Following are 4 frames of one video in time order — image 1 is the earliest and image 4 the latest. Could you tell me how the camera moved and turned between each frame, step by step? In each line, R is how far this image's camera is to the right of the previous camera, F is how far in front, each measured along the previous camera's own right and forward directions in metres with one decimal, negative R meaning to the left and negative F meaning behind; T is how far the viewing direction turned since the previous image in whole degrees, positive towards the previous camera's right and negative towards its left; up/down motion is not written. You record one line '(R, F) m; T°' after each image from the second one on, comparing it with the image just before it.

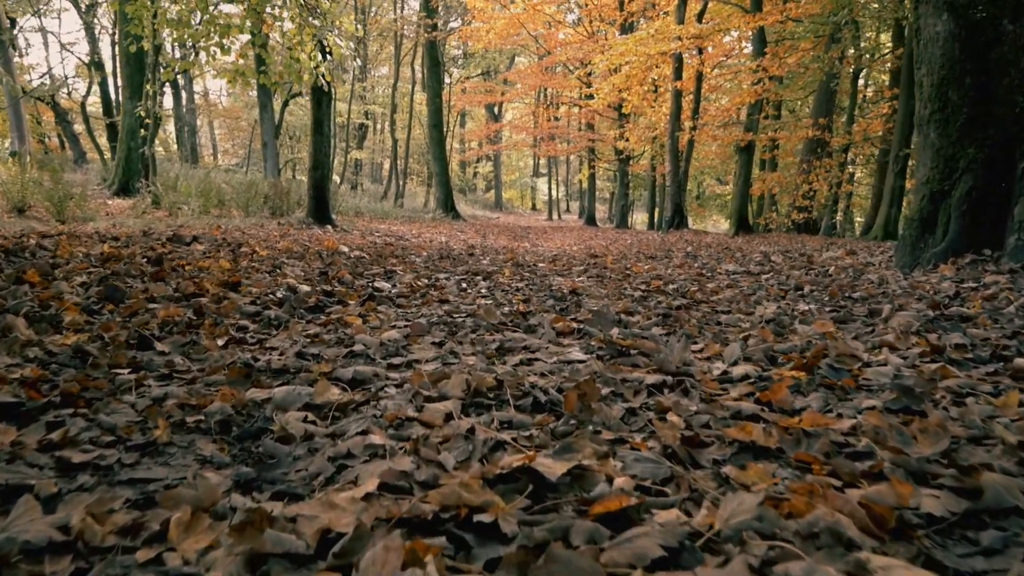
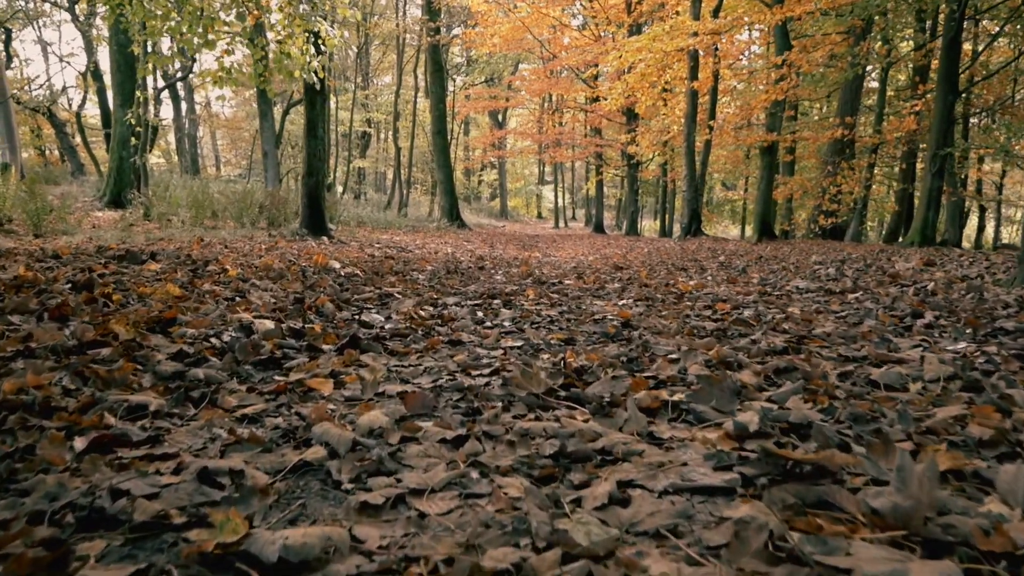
(-0.1, +1.0) m; 0°
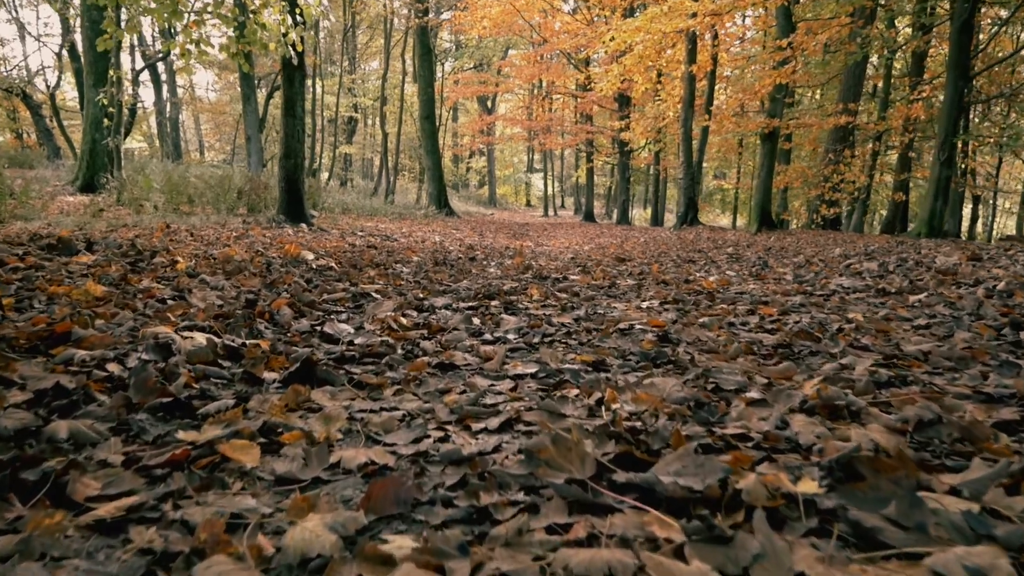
(-0.1, +0.7) m; +1°
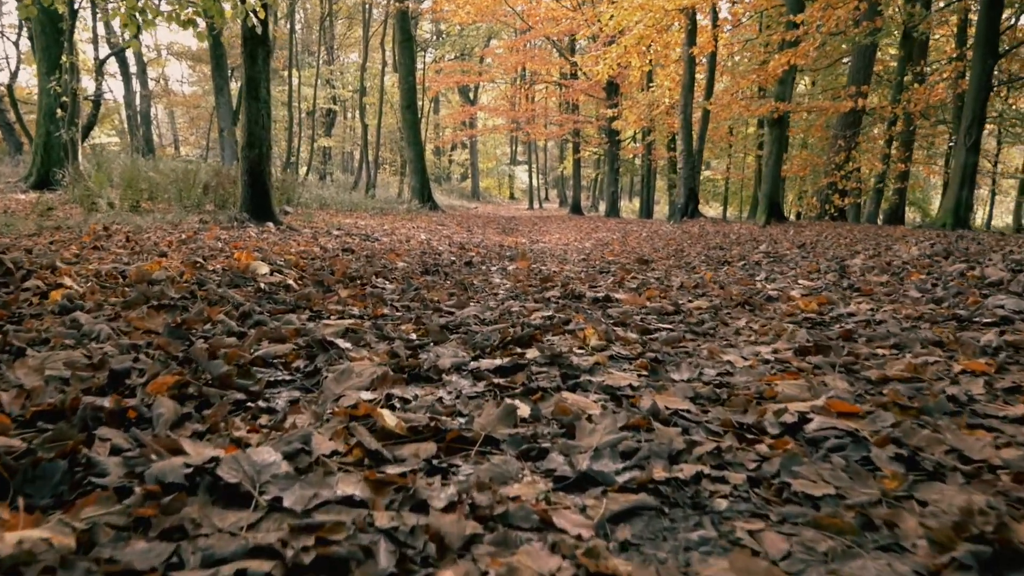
(-0.2, +1.3) m; +1°
